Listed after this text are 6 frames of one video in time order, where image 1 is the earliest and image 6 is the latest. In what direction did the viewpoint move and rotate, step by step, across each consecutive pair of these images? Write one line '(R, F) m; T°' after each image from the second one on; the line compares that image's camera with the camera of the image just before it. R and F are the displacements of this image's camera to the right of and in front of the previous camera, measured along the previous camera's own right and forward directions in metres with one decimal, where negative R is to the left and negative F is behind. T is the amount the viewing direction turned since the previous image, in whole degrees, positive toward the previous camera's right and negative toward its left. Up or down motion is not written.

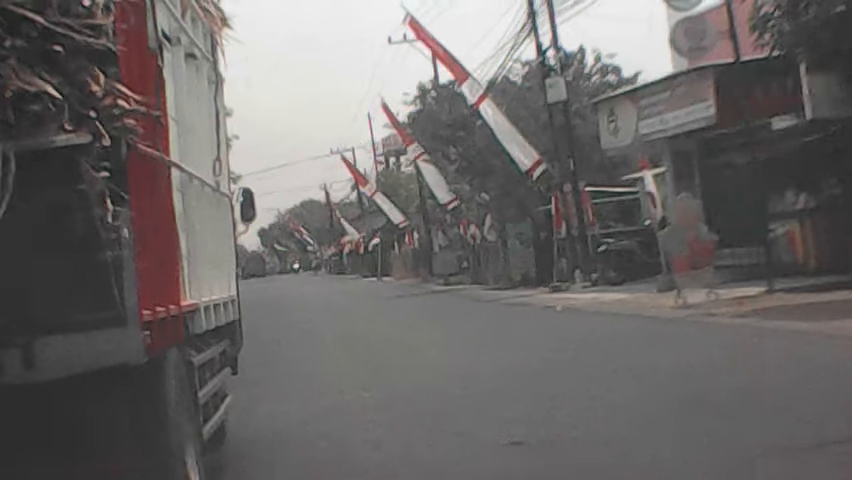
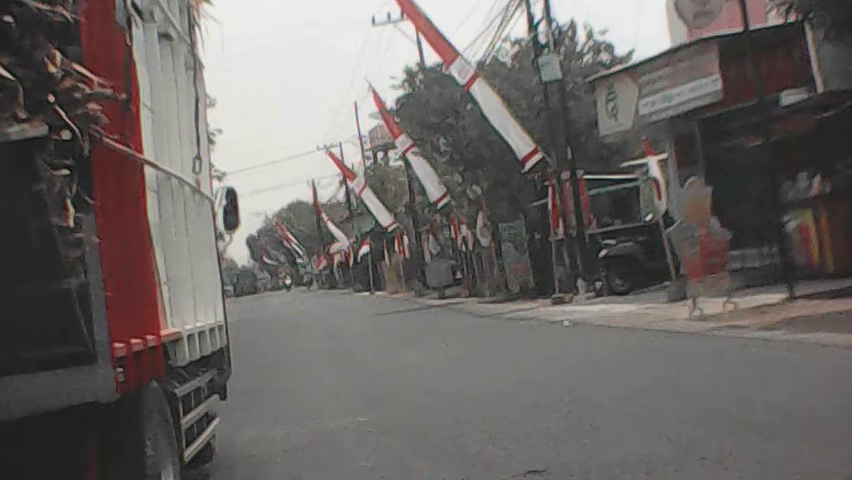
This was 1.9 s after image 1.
(0.0, +0.7) m; 0°
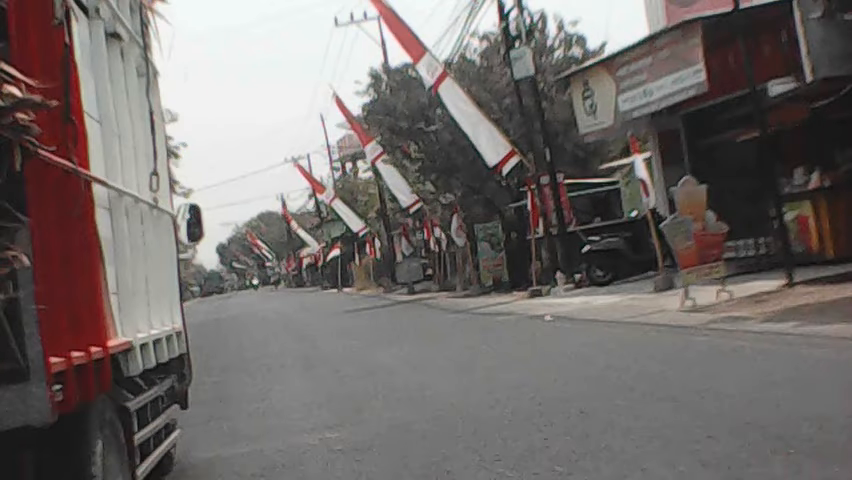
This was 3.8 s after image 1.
(0.0, +0.7) m; +2°
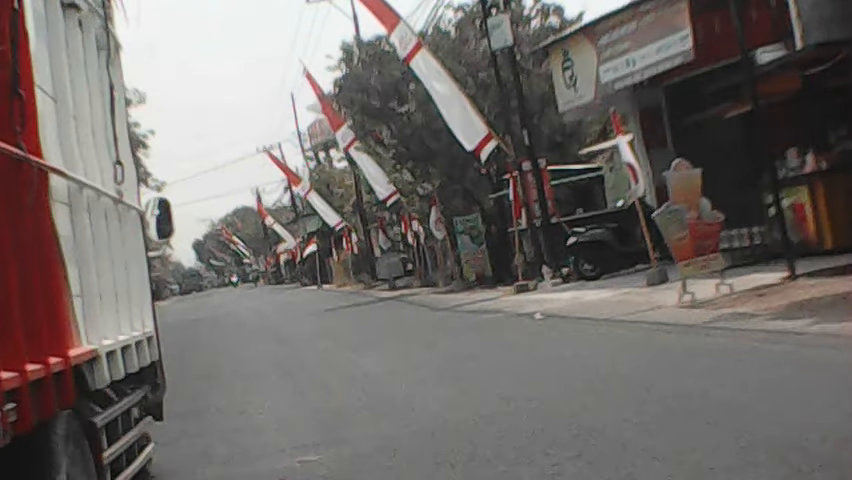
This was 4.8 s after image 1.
(0.0, +0.5) m; +1°
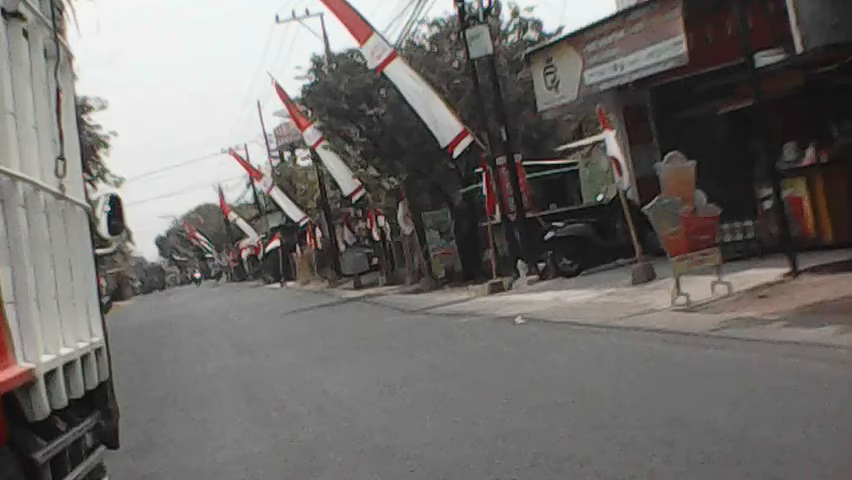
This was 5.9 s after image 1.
(-0.1, +0.8) m; +2°
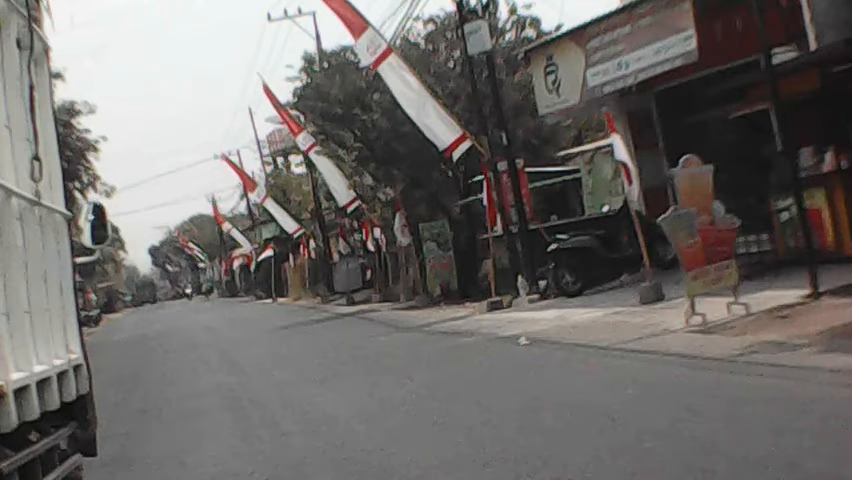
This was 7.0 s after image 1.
(-0.1, +0.4) m; 0°
